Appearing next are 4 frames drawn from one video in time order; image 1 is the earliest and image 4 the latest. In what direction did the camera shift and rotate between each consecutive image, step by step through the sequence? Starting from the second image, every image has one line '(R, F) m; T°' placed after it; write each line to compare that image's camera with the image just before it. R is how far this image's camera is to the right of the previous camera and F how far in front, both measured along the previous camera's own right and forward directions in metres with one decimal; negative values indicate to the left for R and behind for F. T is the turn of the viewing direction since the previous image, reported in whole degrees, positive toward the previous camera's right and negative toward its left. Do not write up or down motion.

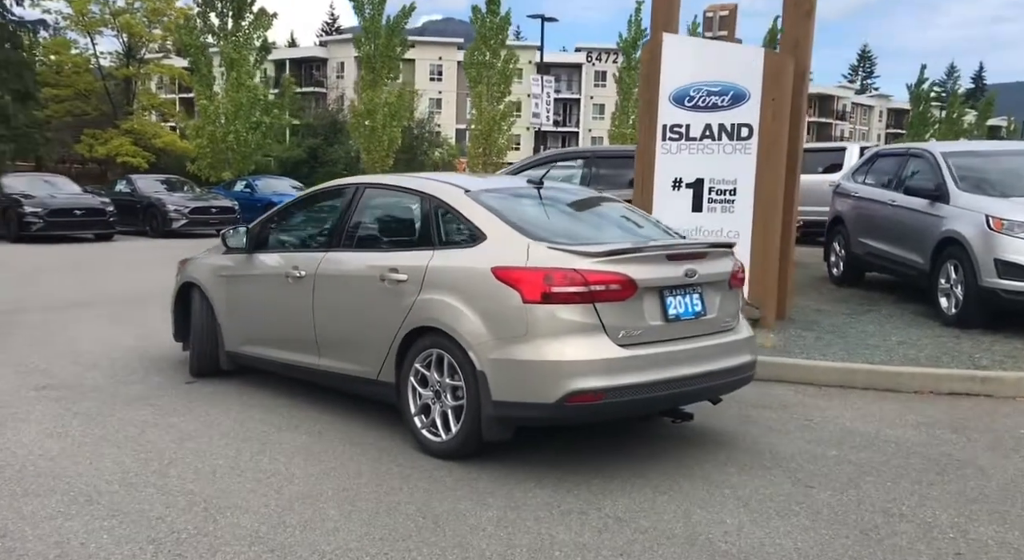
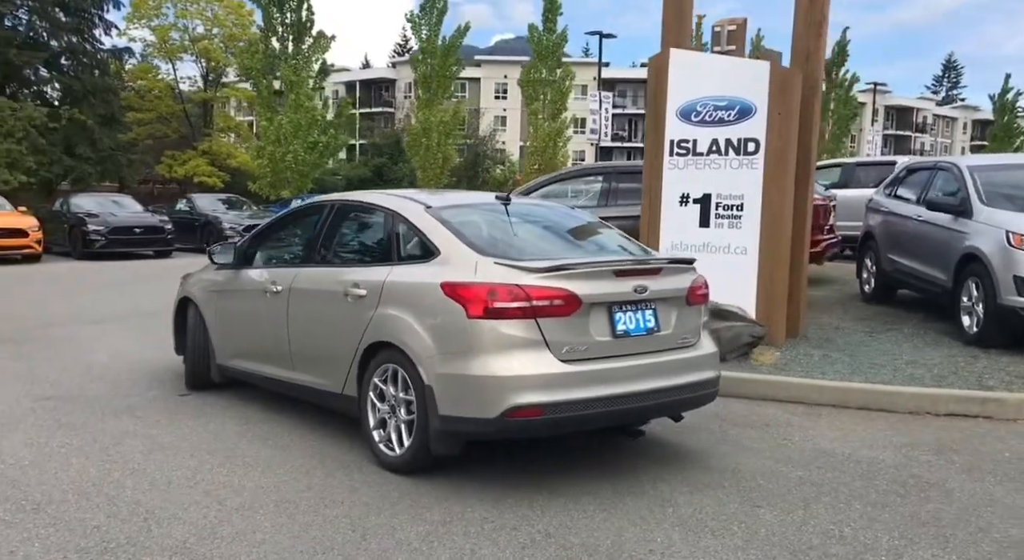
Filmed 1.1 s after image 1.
(+0.5, 0.0) m; -4°
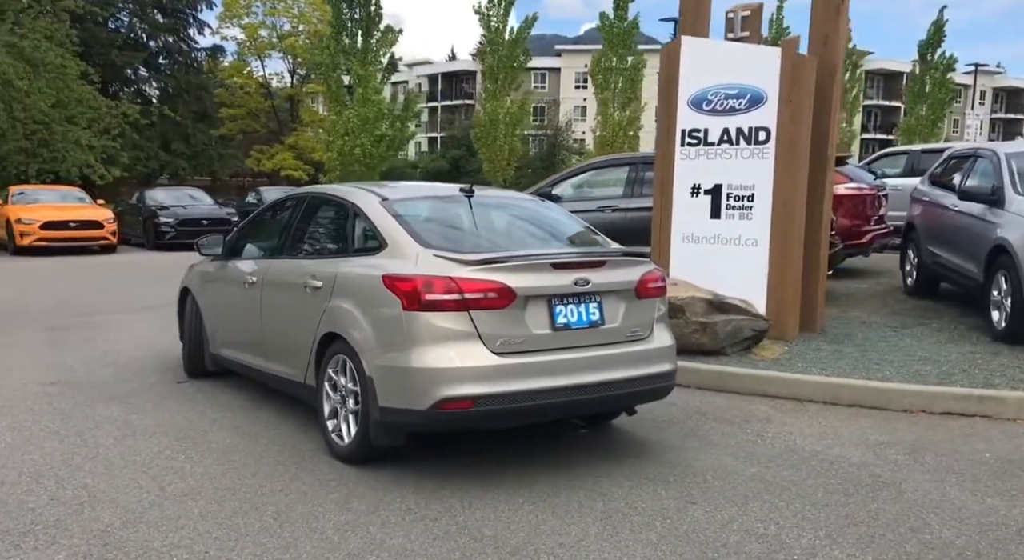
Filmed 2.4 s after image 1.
(+0.6, 0.0) m; -5°
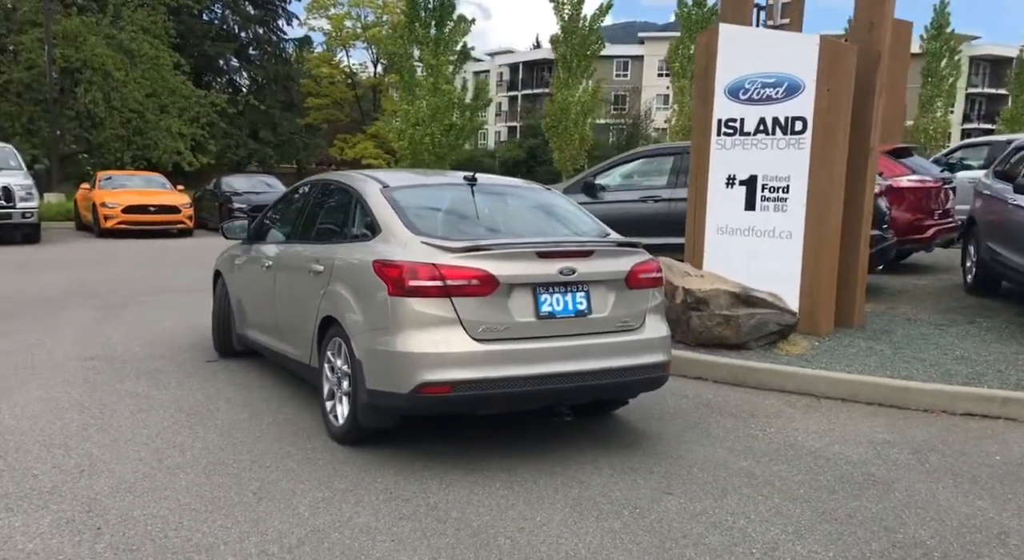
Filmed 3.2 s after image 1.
(+0.4, 0.0) m; -5°
